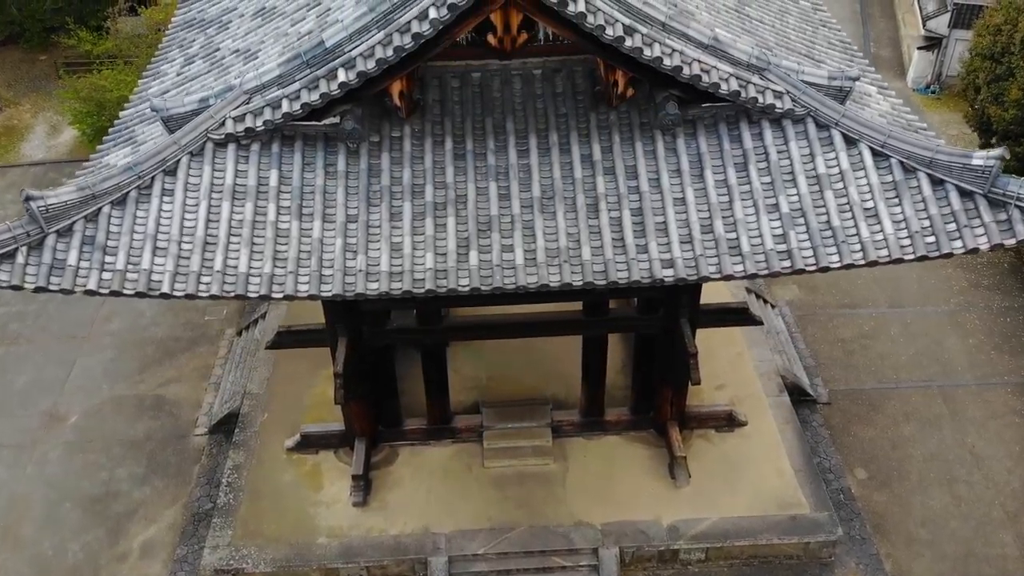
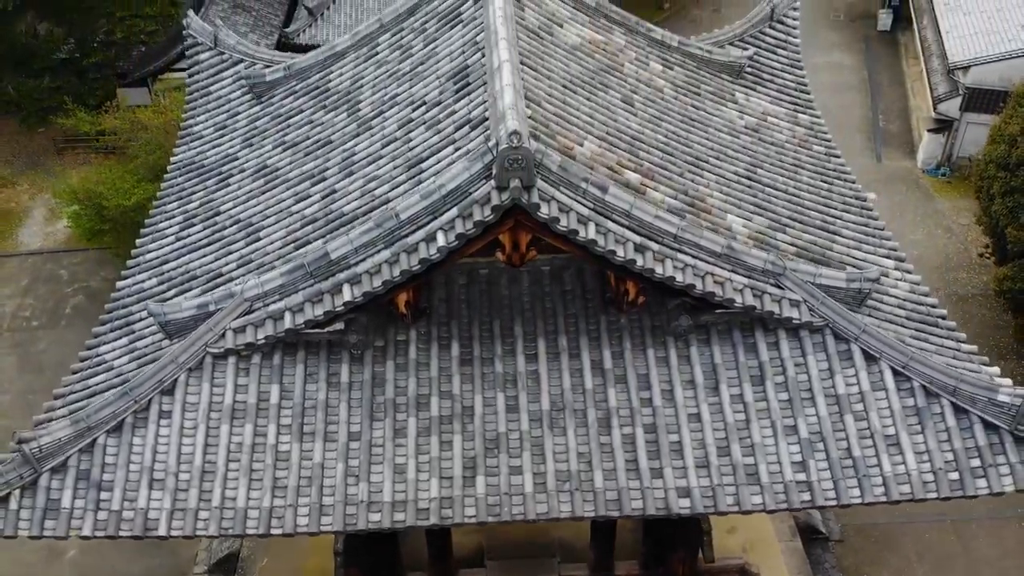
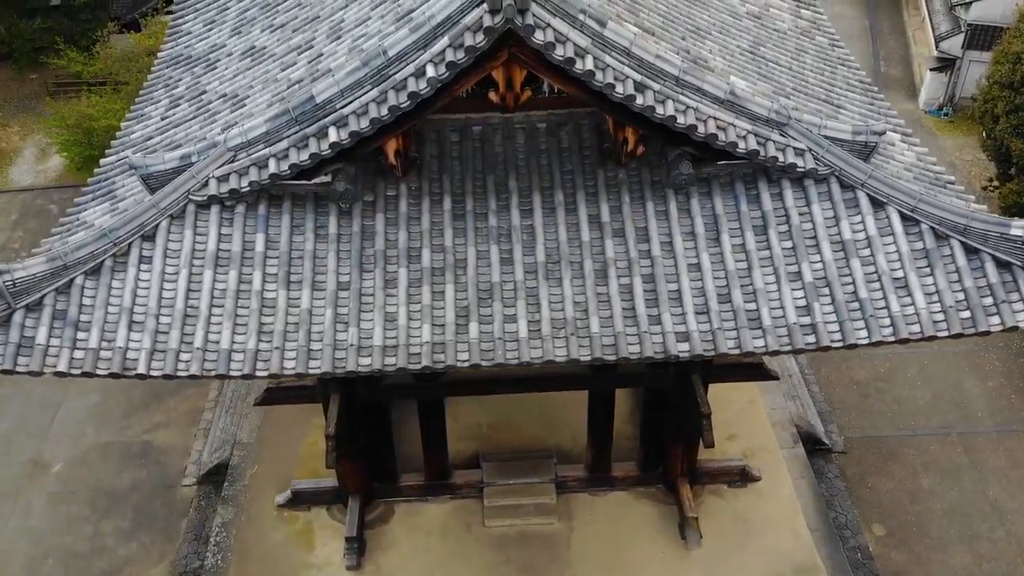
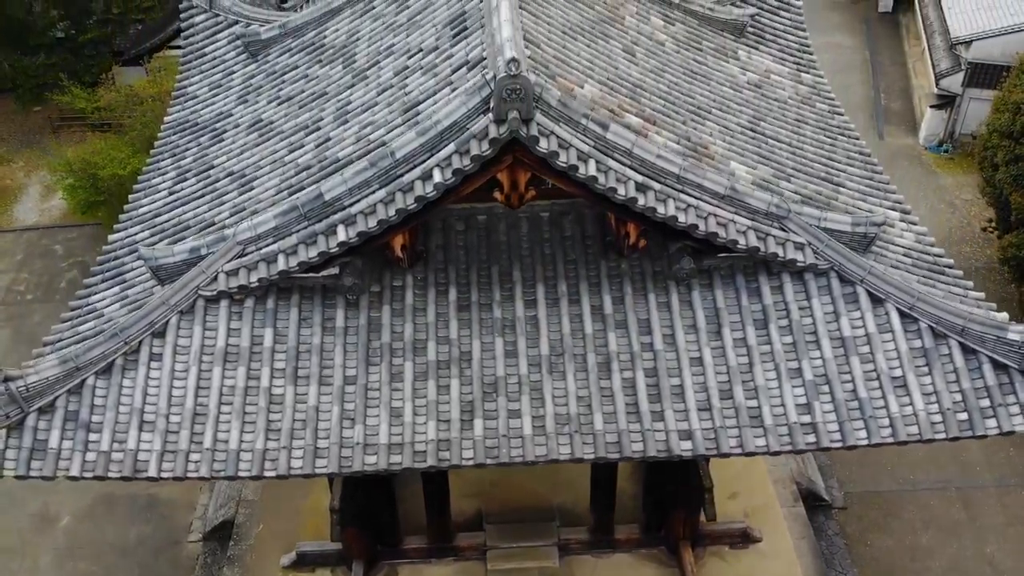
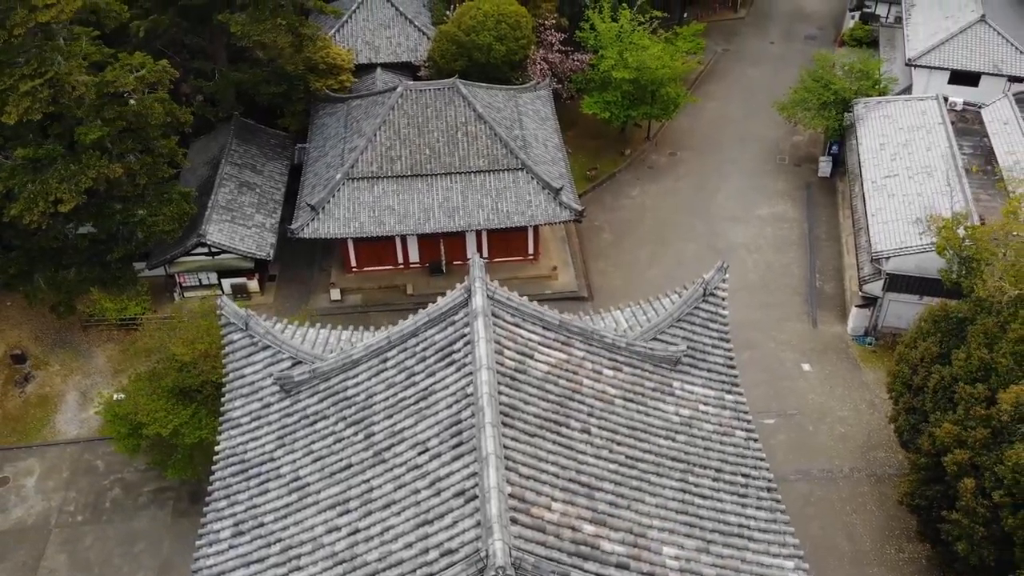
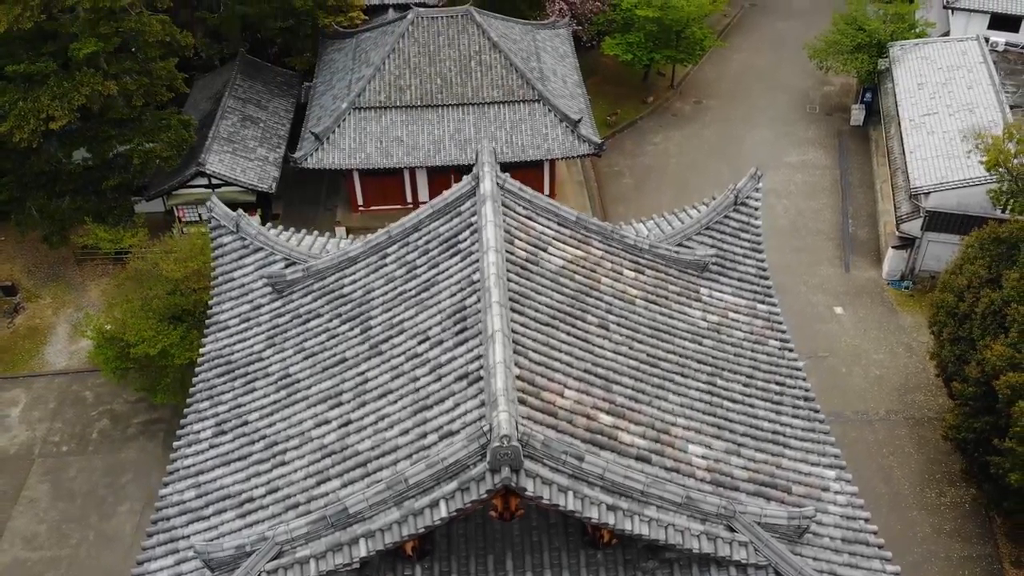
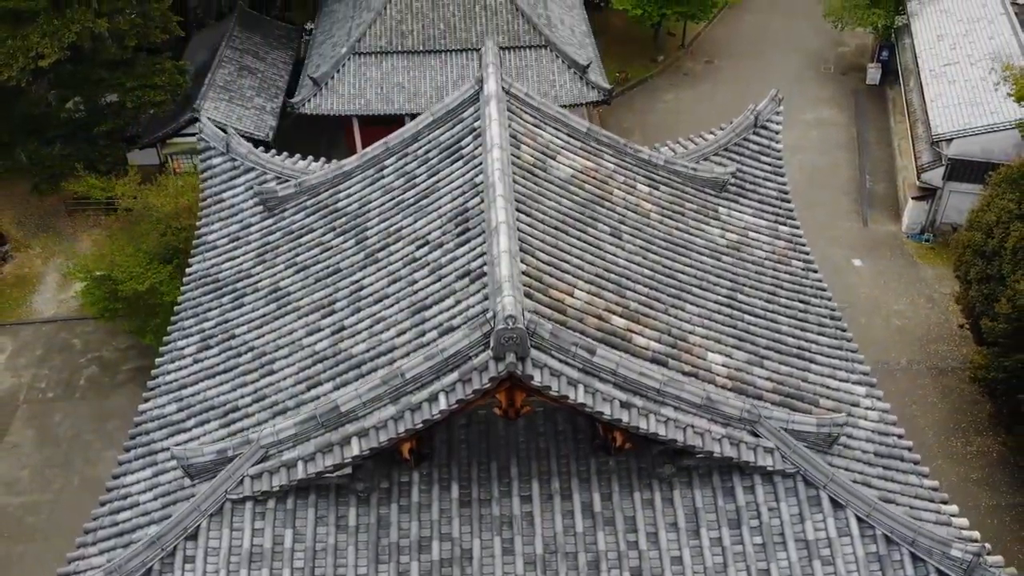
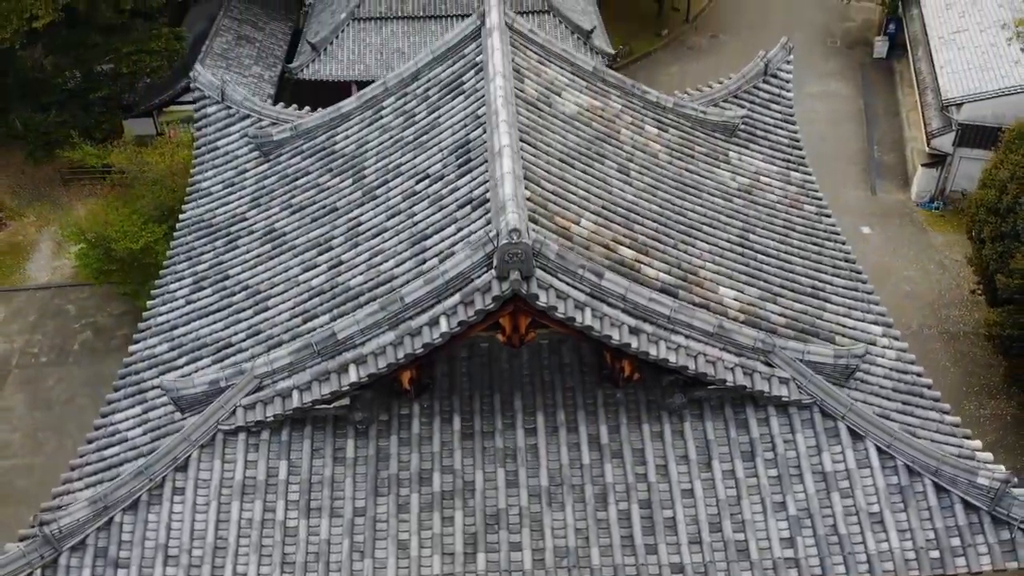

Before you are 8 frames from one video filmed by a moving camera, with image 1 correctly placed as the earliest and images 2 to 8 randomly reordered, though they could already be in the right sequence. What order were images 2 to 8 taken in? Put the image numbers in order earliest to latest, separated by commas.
3, 4, 2, 8, 7, 6, 5
